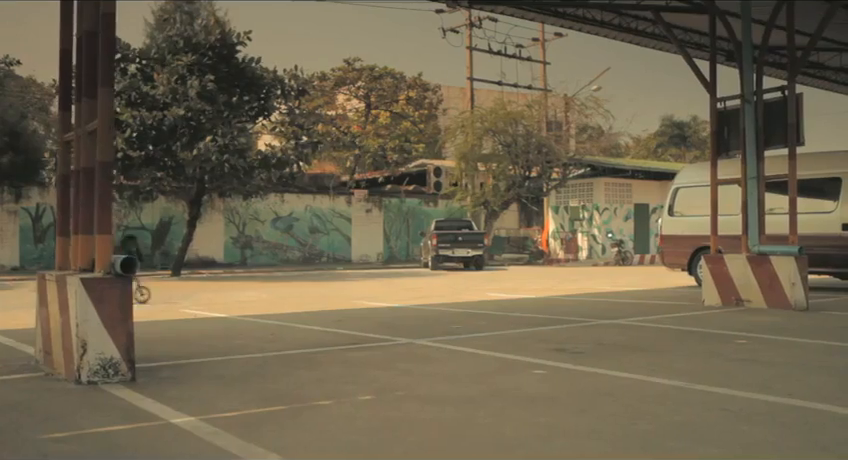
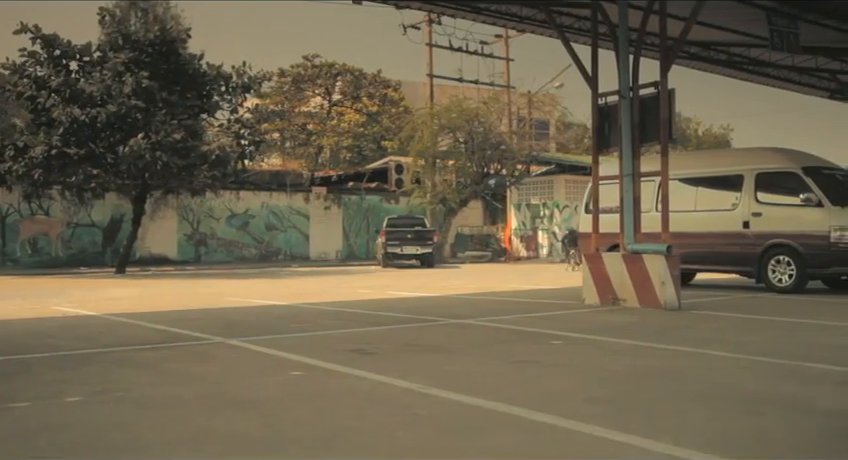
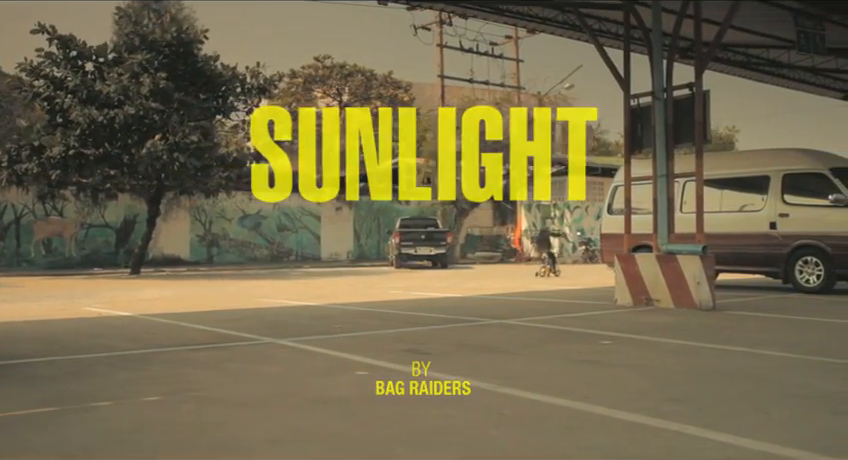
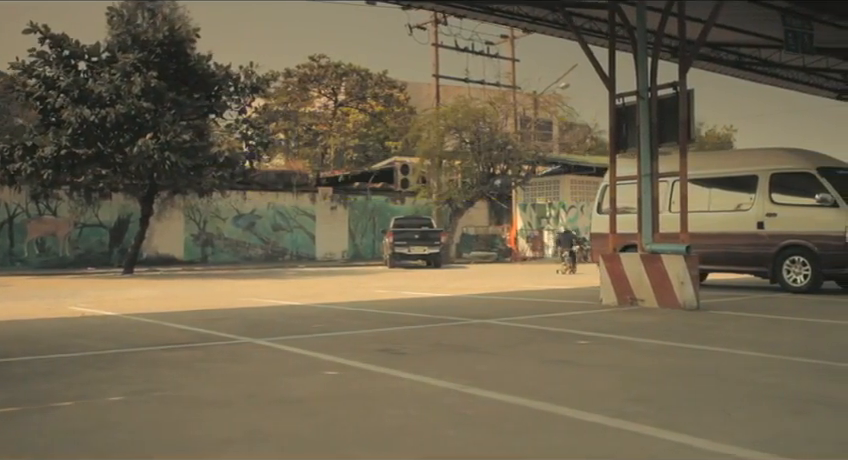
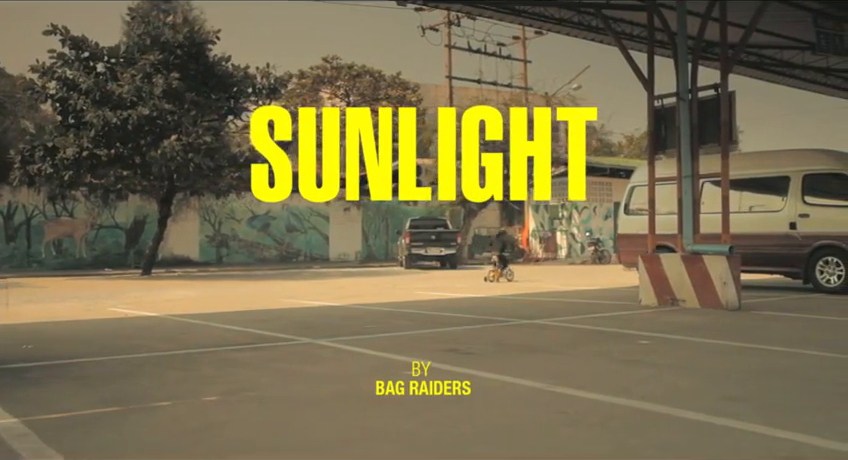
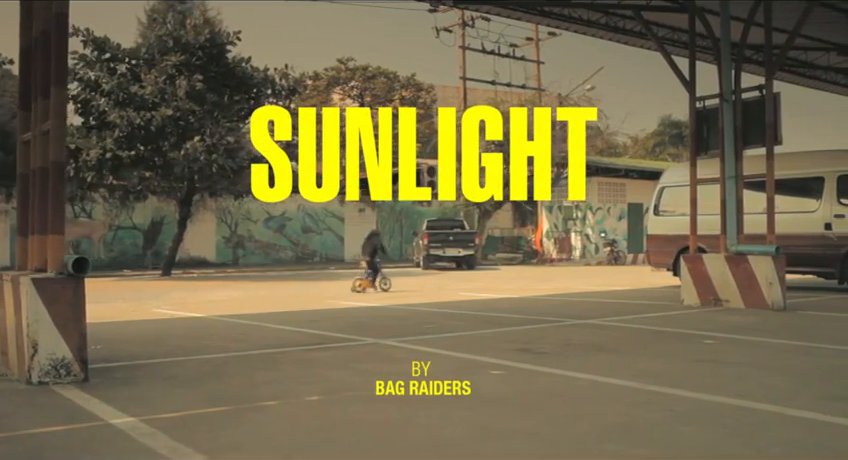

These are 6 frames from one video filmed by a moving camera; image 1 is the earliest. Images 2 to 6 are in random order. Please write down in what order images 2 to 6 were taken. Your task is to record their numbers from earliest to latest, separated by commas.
6, 5, 3, 4, 2
